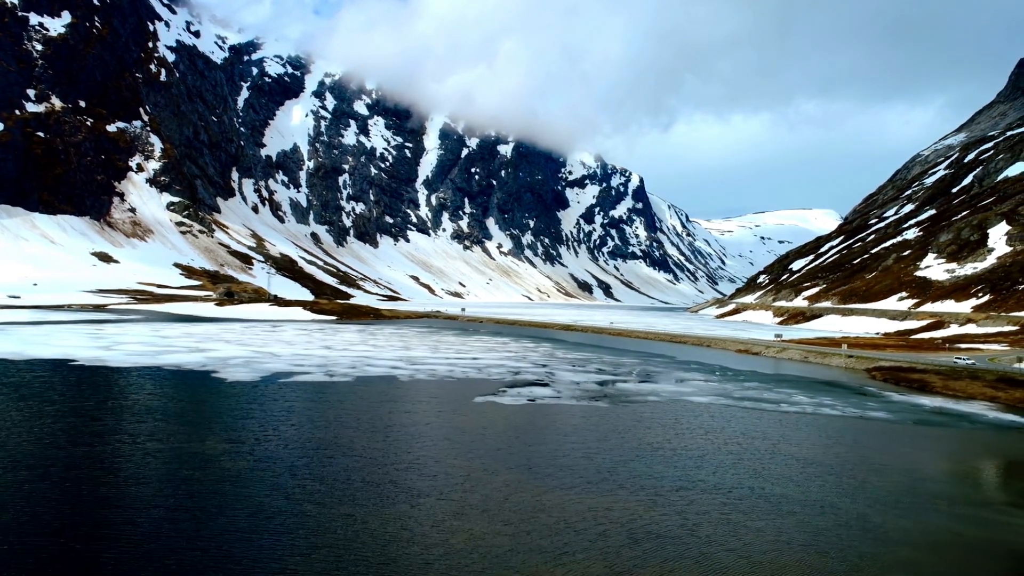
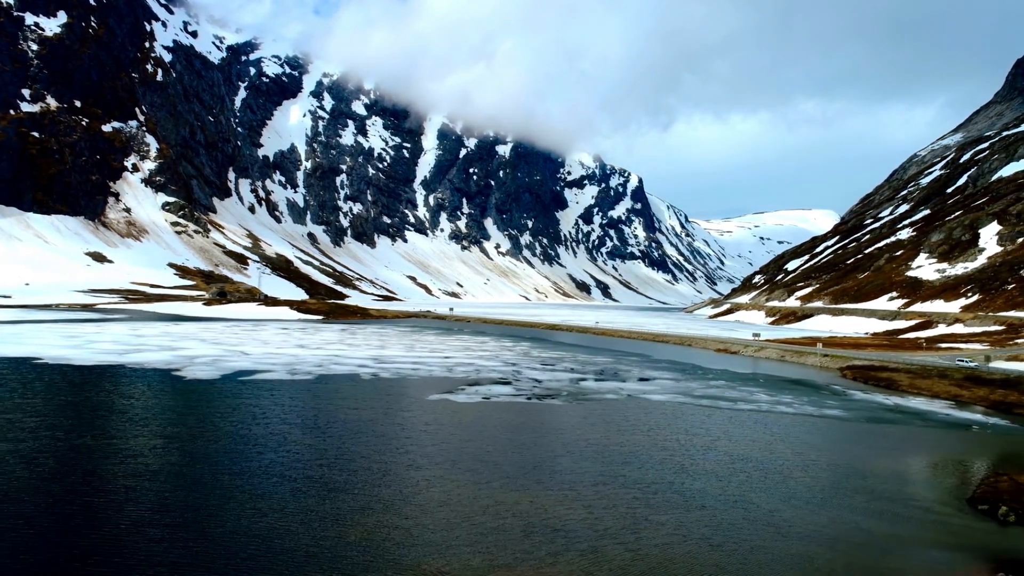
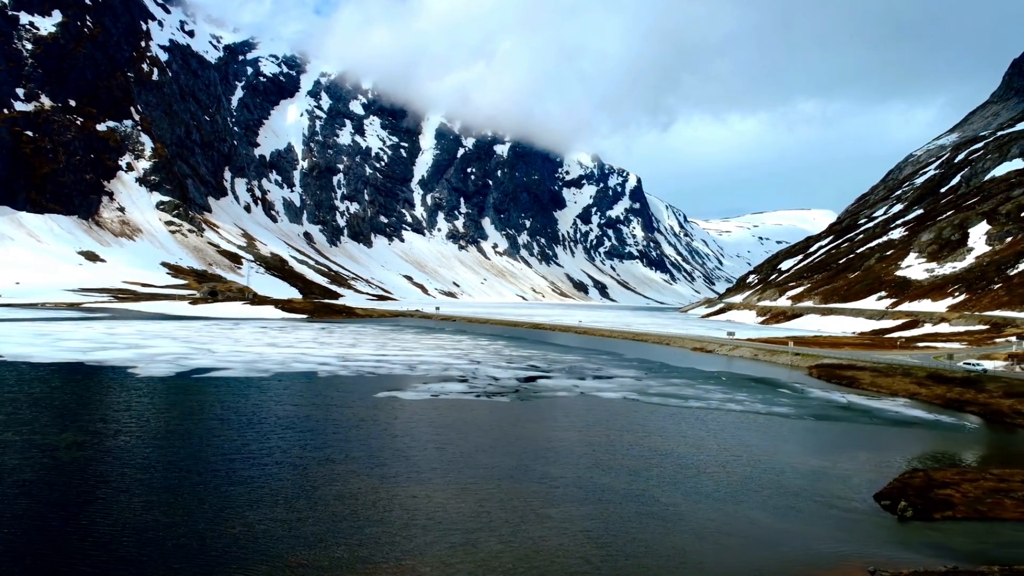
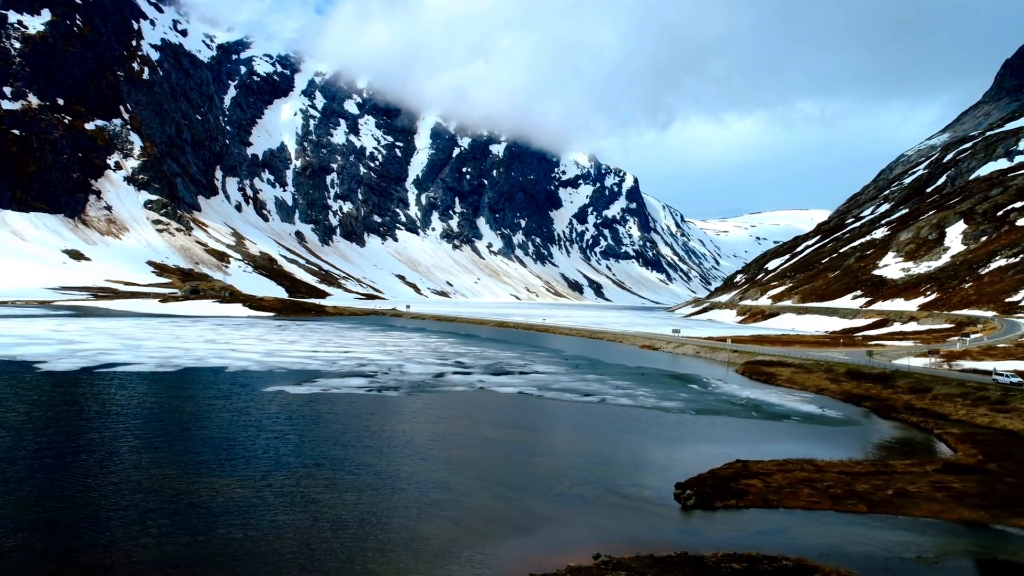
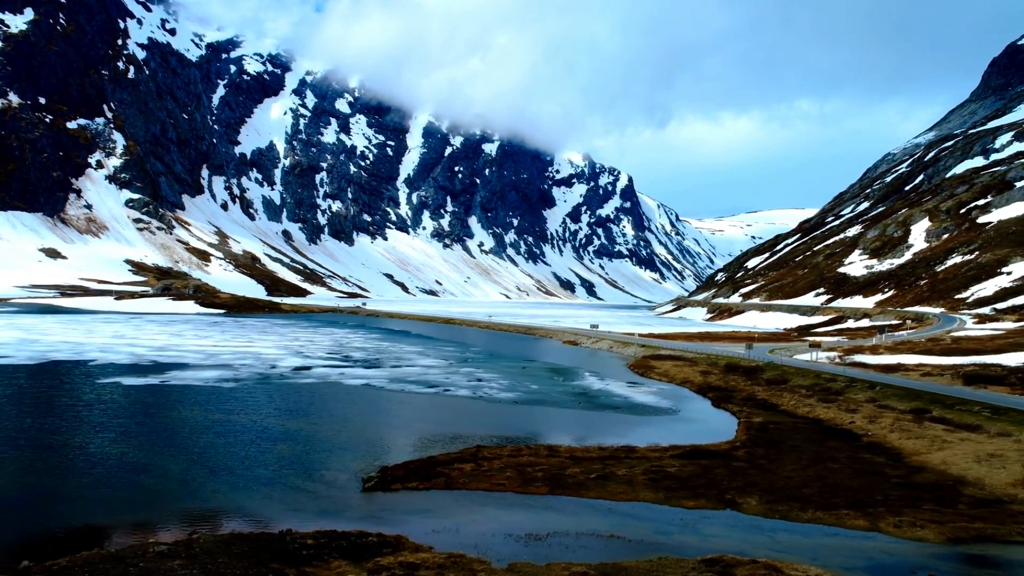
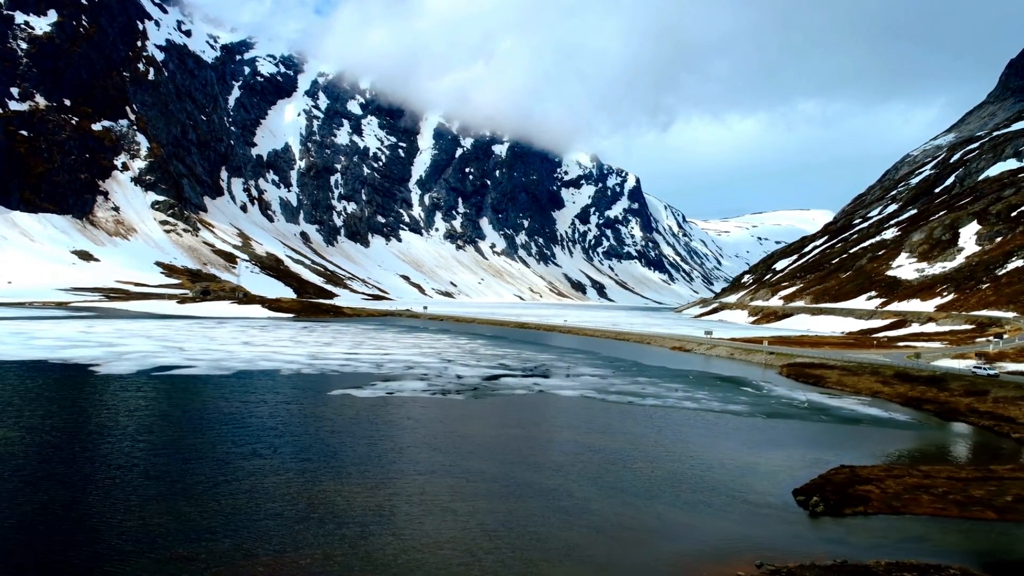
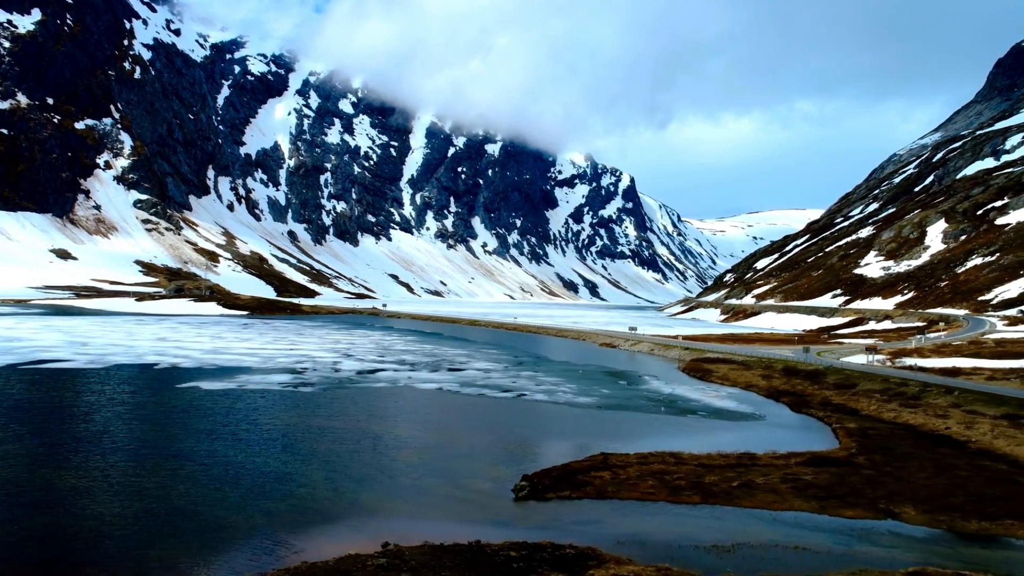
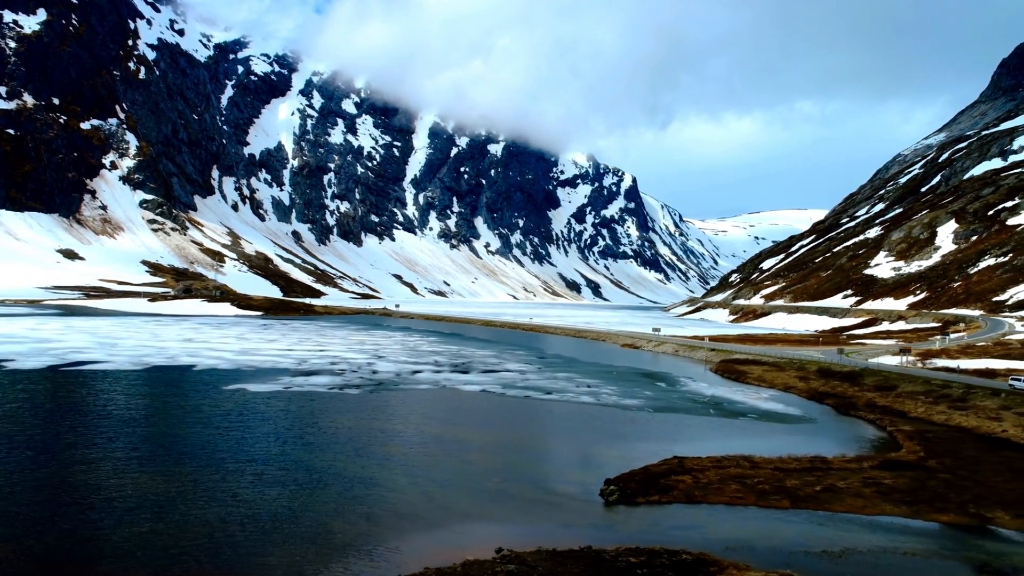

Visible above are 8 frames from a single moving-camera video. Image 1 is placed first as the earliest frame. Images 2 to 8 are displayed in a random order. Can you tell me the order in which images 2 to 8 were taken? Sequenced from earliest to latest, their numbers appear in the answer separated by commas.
2, 3, 6, 4, 8, 7, 5
